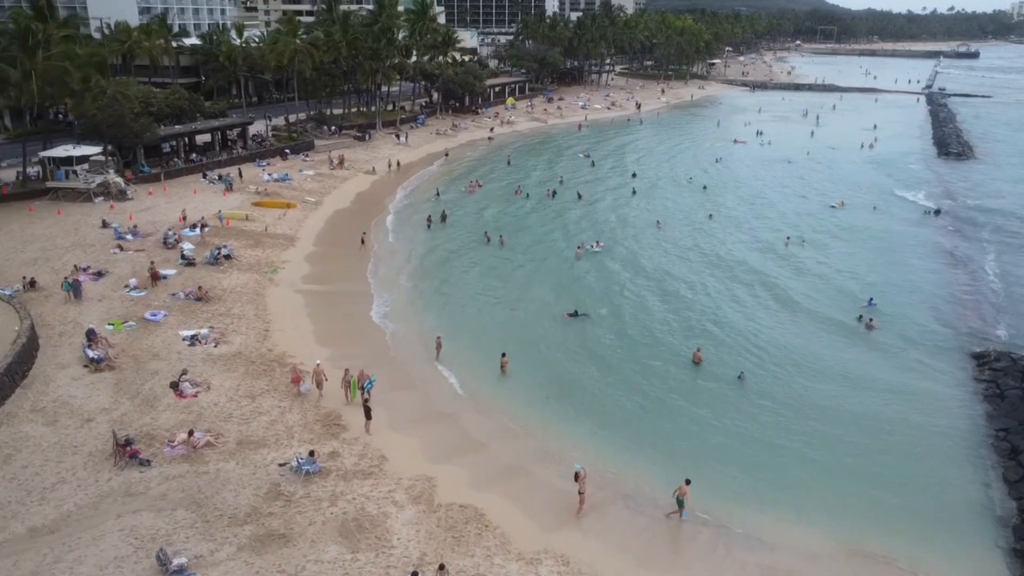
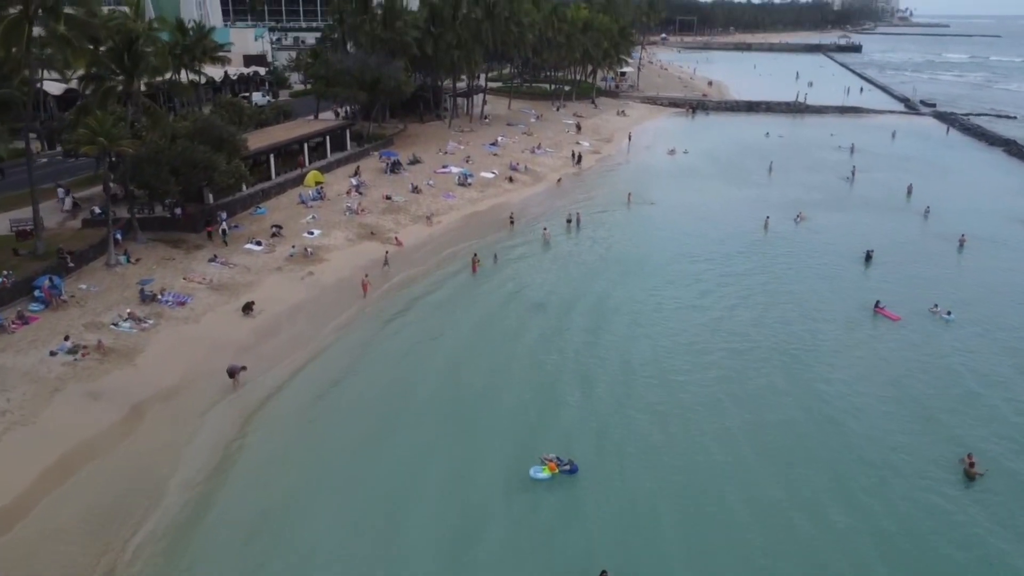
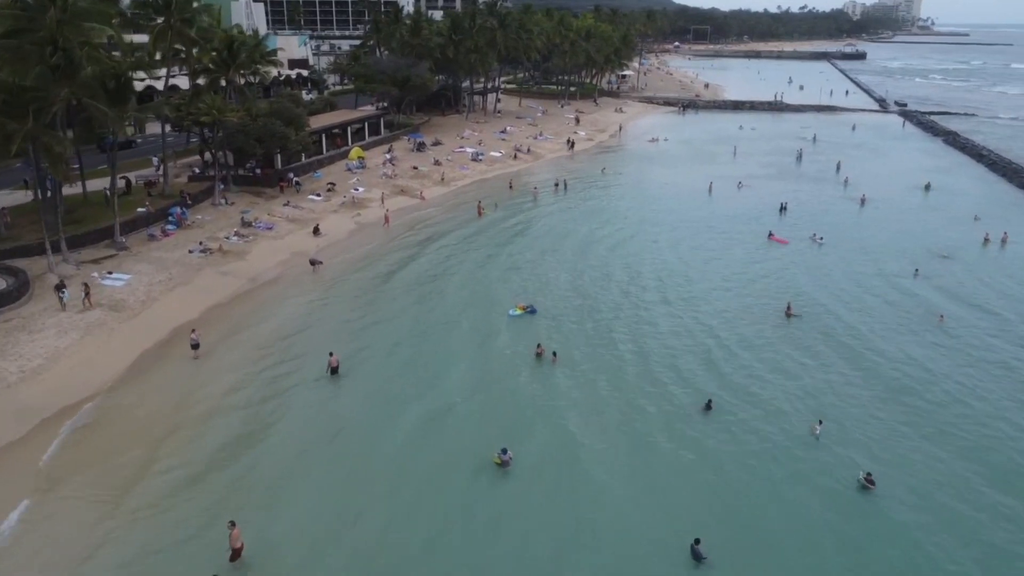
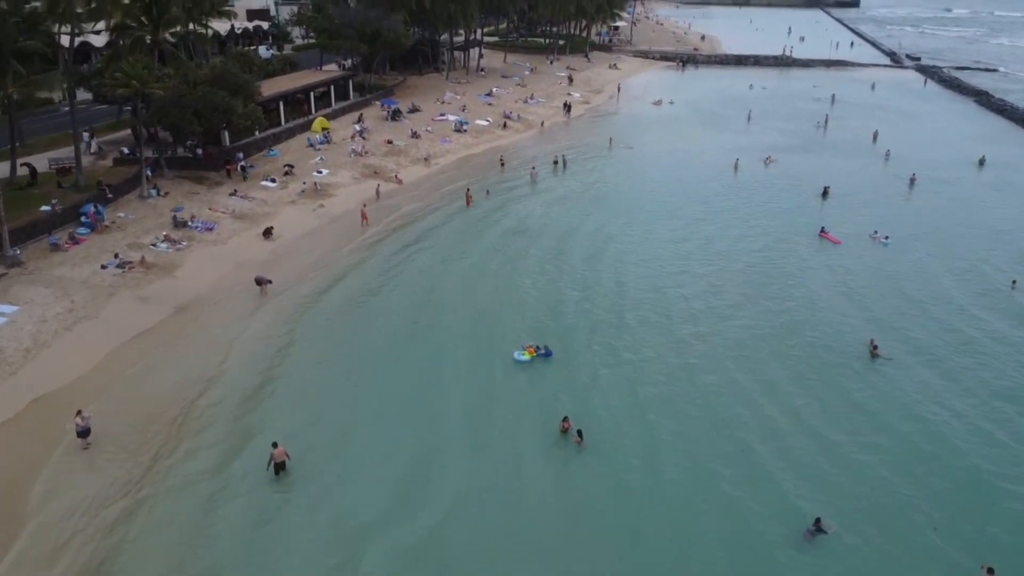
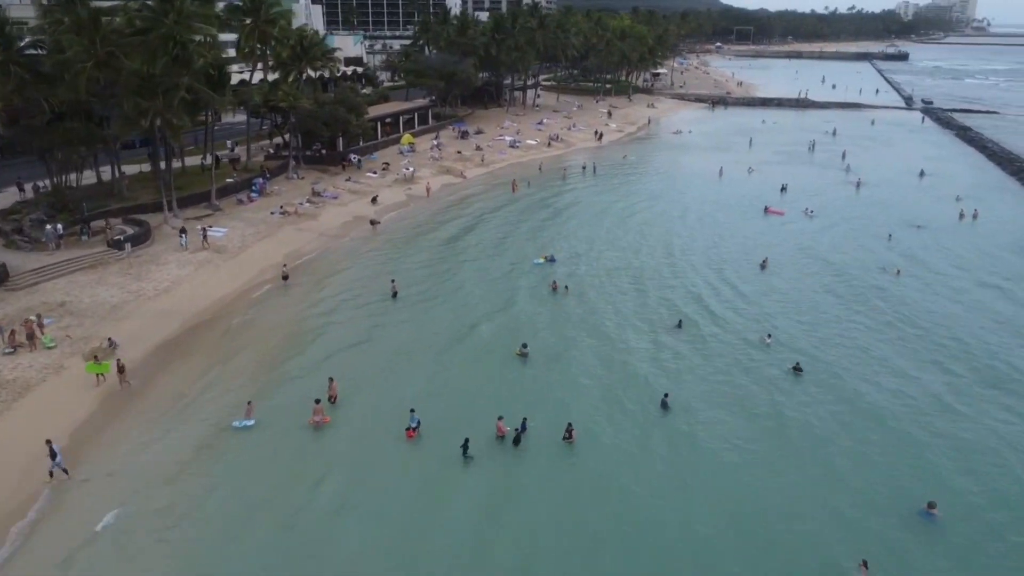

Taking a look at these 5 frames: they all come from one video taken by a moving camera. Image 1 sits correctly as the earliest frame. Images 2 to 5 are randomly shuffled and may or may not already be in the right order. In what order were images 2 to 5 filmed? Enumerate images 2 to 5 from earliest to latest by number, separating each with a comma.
5, 3, 4, 2
